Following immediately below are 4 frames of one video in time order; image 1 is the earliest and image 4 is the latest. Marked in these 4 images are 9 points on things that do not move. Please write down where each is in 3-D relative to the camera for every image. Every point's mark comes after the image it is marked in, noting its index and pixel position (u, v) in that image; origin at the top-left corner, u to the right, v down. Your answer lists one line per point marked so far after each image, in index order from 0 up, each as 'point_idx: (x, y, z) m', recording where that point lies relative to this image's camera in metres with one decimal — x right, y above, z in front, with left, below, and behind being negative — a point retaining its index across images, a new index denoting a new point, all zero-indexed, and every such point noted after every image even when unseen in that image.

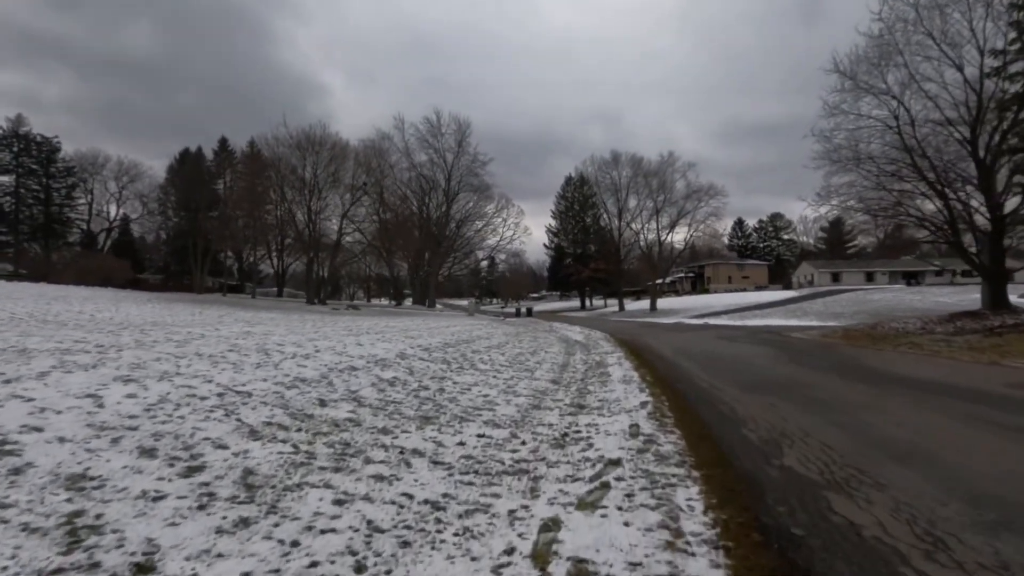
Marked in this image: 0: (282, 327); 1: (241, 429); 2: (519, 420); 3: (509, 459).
0: (-8.1, -1.4, +18.8) m
1: (-3.0, -1.5, +5.8) m
2: (+0.1, -1.8, +7.0) m
3: (0.0, -1.7, +5.3) m
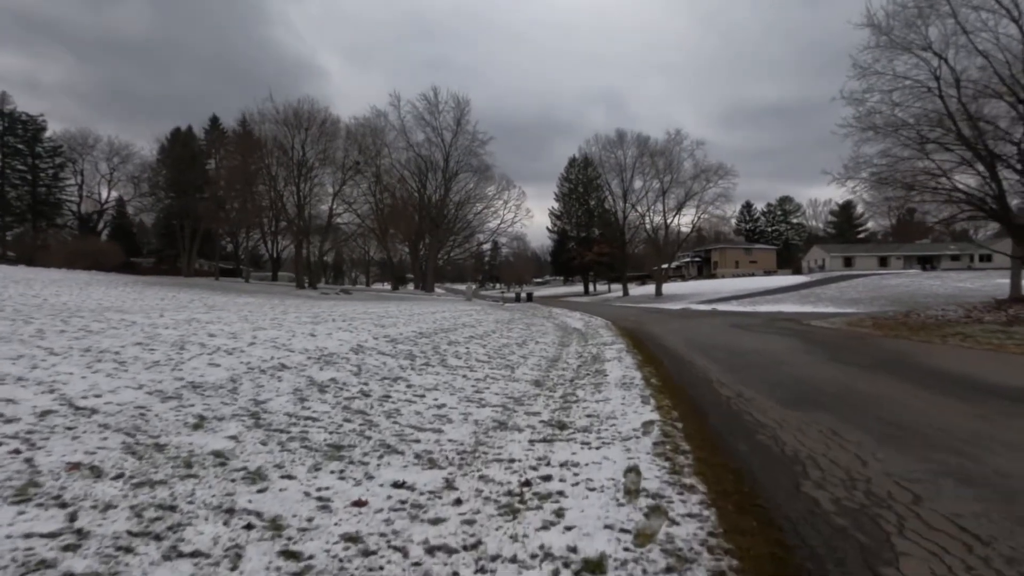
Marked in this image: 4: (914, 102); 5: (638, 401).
0: (-8.5, -0.8, +16.7) m
1: (-3.5, -1.3, +3.7) m
2: (-0.4, -1.5, +4.9) m
3: (-0.5, -1.5, +3.2) m
4: (+14.1, +6.5, +18.7) m
5: (+1.6, -1.4, +6.8) m
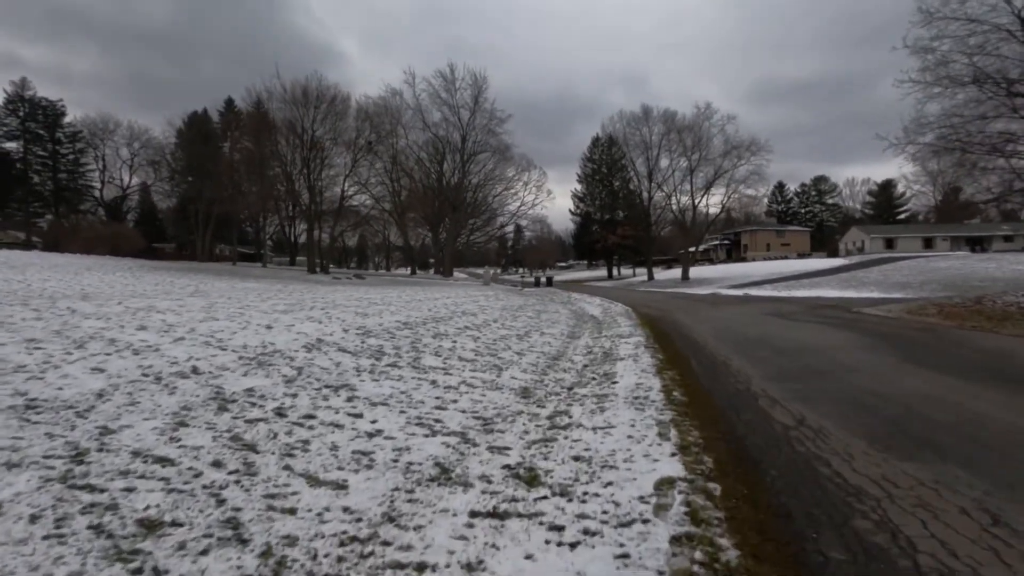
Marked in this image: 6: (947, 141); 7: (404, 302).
0: (-8.4, -0.4, +15.1) m
1: (-4.0, -1.3, +1.8) m
2: (-0.9, -1.4, +2.9) m
3: (-1.1, -1.4, +1.1) m
4: (+14.2, +7.0, +15.8) m
5: (+1.2, -1.3, +4.7) m
6: (+14.2, +4.8, +17.4) m
7: (-3.6, -0.5, +18.1) m
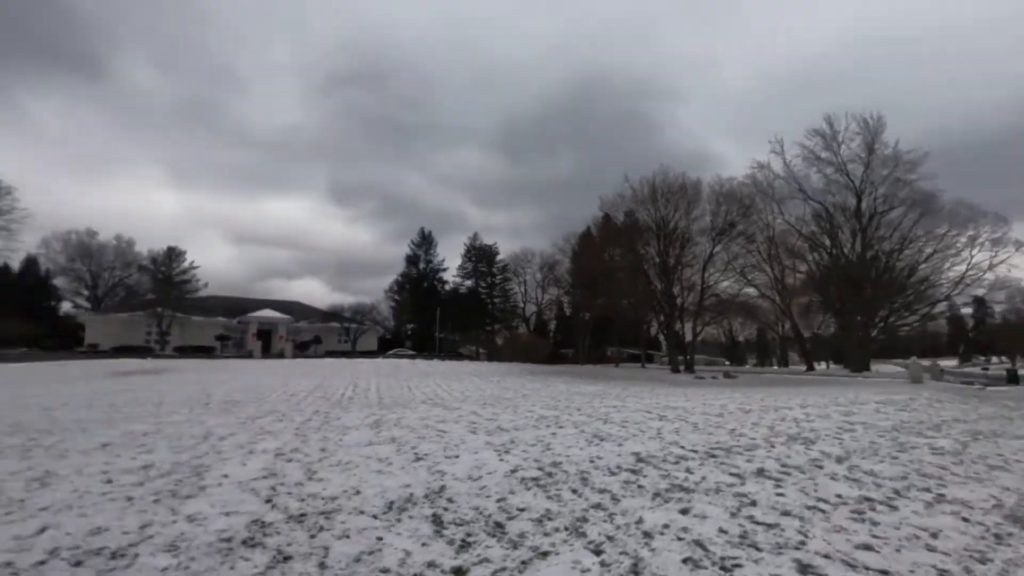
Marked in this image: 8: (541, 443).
0: (-0.8, -3.1, +13.5) m
1: (-6.2, -1.7, +0.7) m
2: (-3.2, -1.6, -0.5) m
3: (-4.5, -1.4, -1.7) m
4: (+16.6, +6.9, +0.8) m
5: (-0.4, -1.4, -0.5) m
6: (+17.6, +4.6, +1.7) m
7: (+4.7, -3.0, +12.7) m
8: (+0.6, -2.5, +8.7) m
